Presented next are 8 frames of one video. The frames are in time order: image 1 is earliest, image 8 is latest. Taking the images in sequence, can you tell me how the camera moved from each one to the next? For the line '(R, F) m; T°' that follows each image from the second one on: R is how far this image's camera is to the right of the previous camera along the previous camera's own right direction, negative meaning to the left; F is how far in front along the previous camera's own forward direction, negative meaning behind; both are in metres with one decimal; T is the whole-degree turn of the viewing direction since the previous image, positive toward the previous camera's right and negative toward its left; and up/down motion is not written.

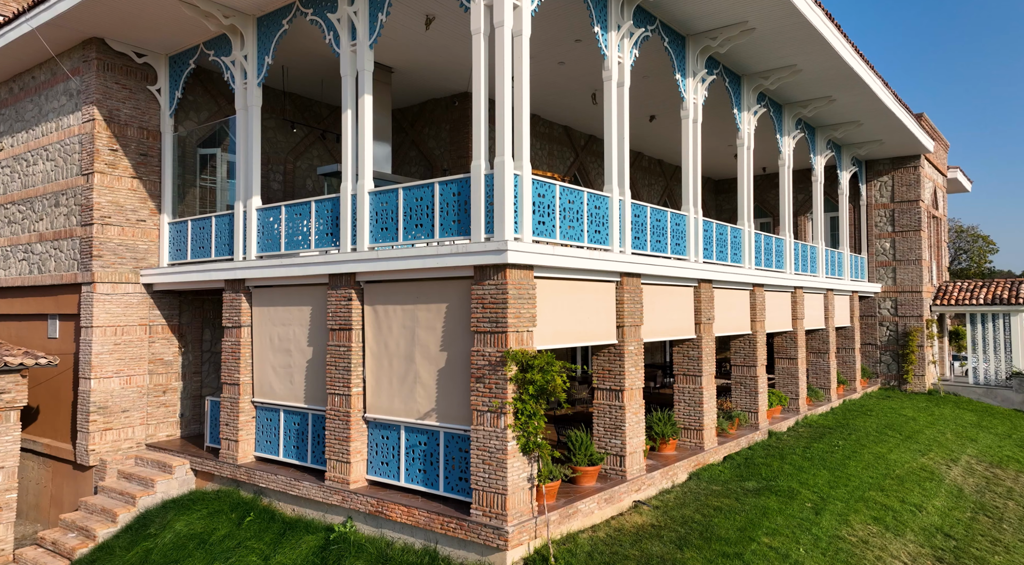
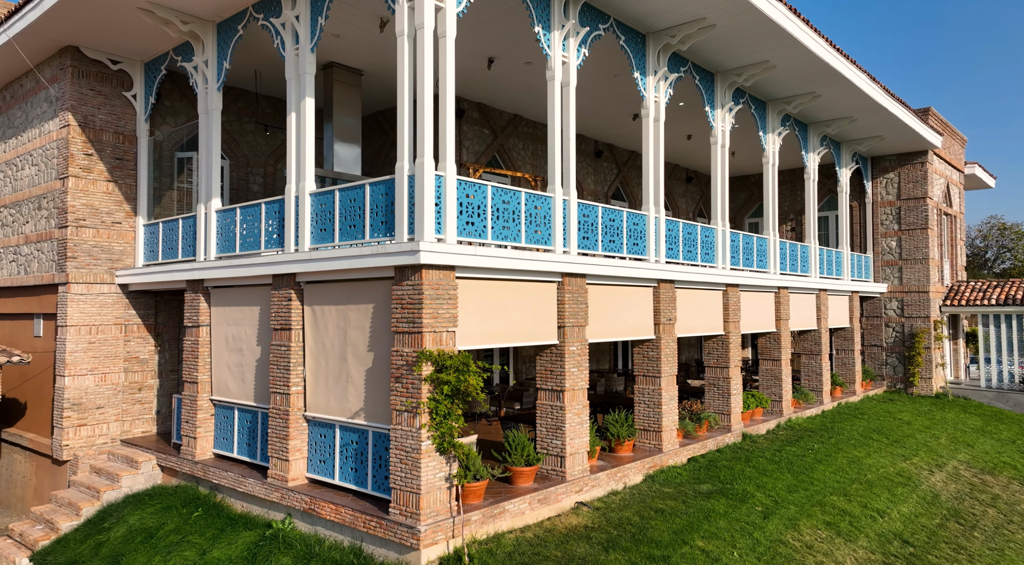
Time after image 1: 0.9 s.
(+1.2, 0.0) m; -3°
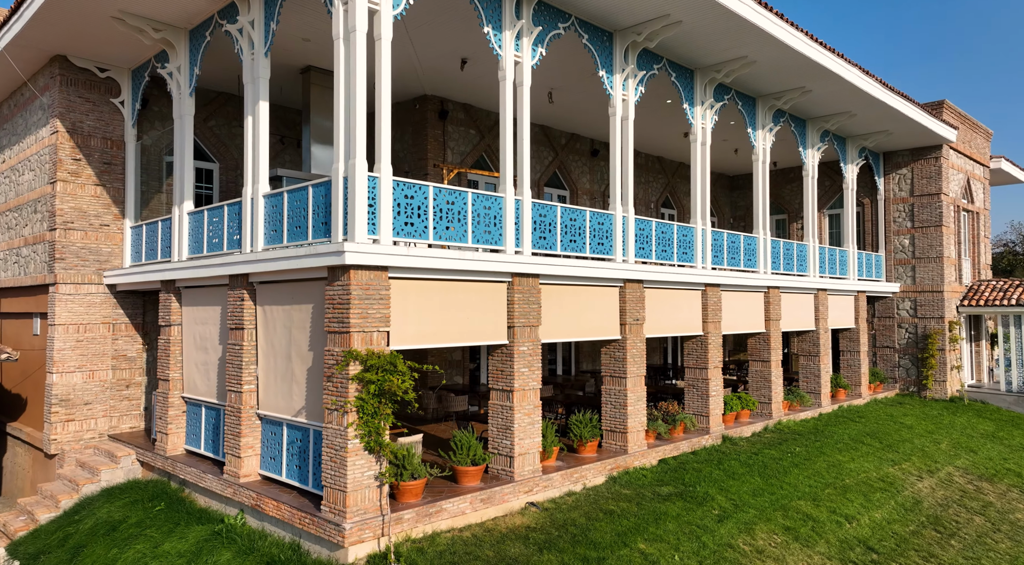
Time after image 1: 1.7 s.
(+1.2, 0.0) m; -3°
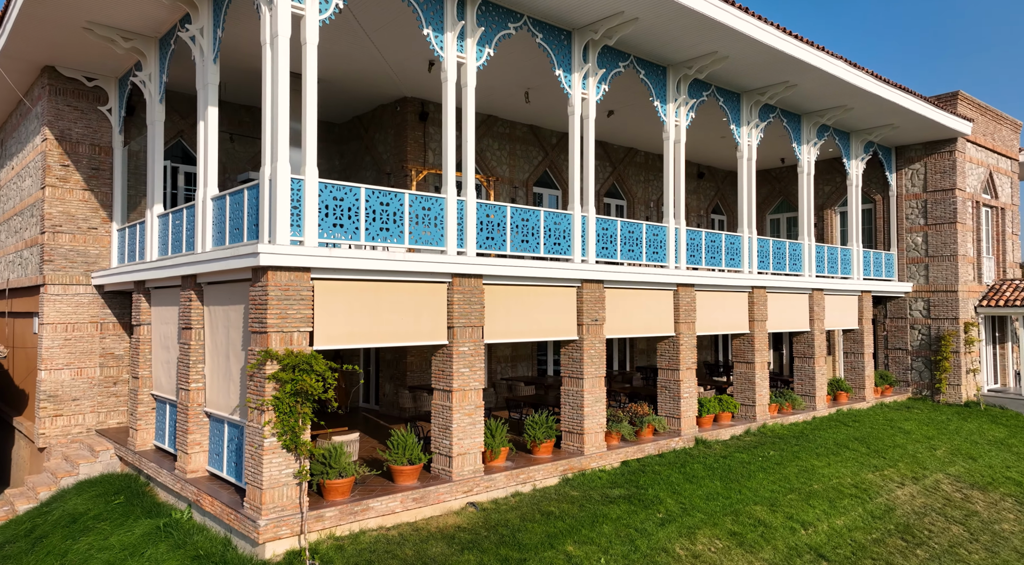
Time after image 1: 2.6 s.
(+1.4, 0.0) m; -4°
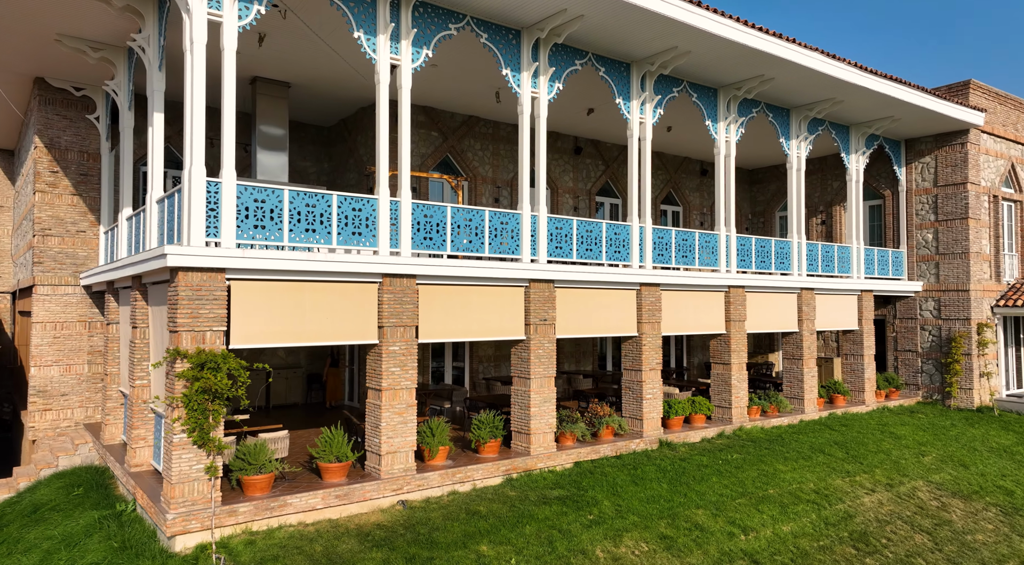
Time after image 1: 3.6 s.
(+1.6, 0.0) m; -4°
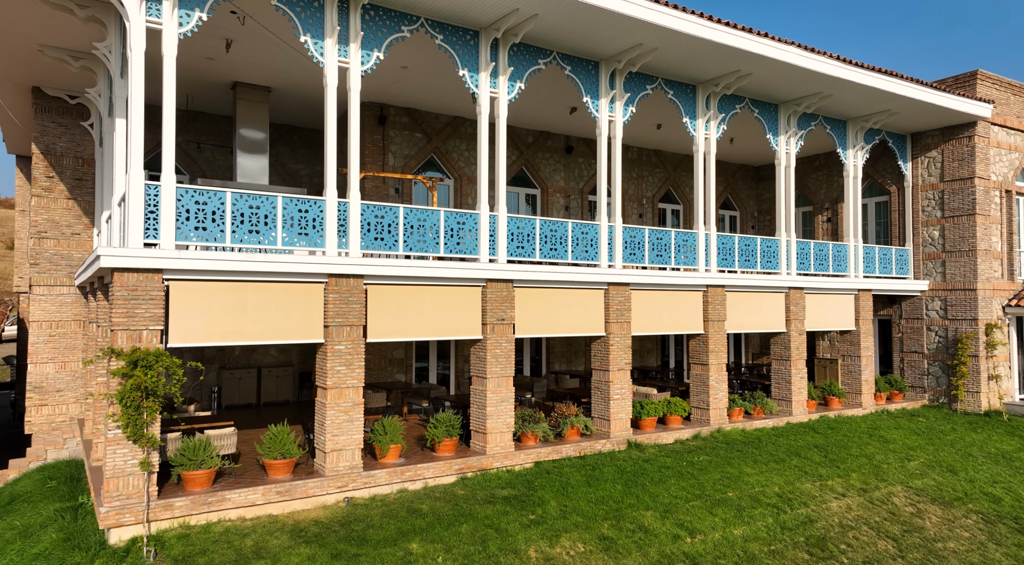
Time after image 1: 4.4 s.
(+1.3, 0.0) m; -3°
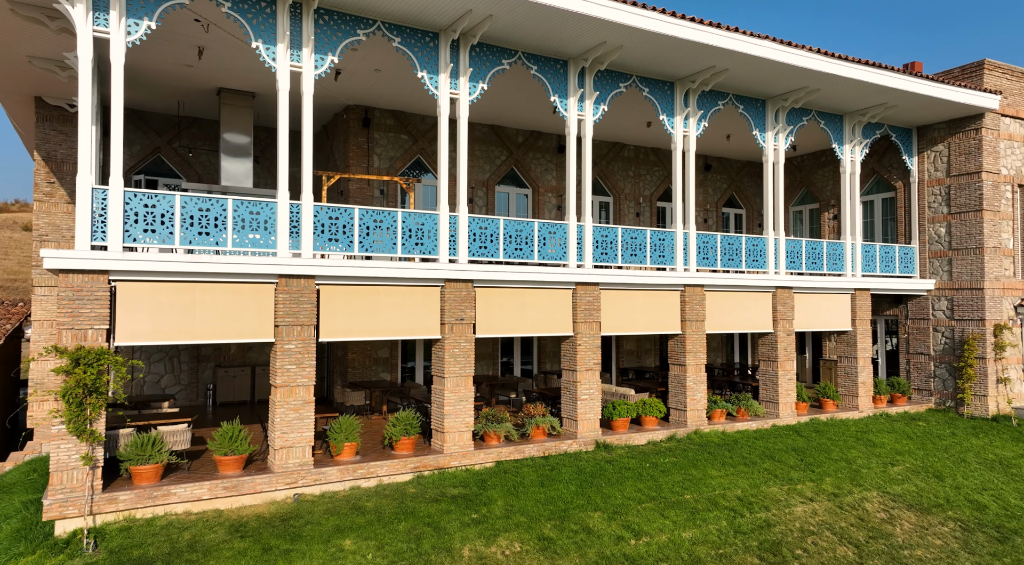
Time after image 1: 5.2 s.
(+1.3, 0.0) m; -3°
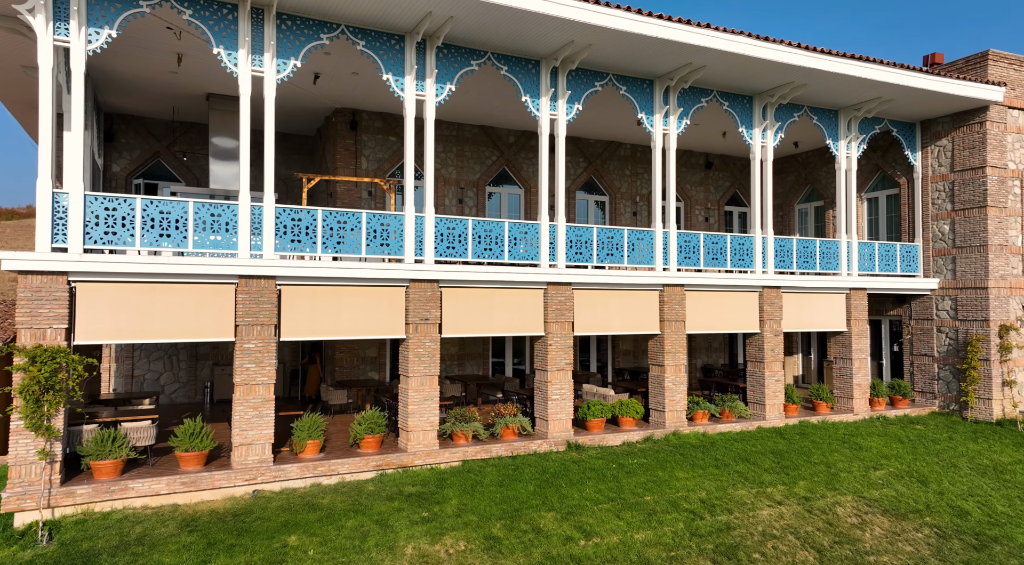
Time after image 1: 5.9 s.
(+1.1, 0.0) m; -3°
